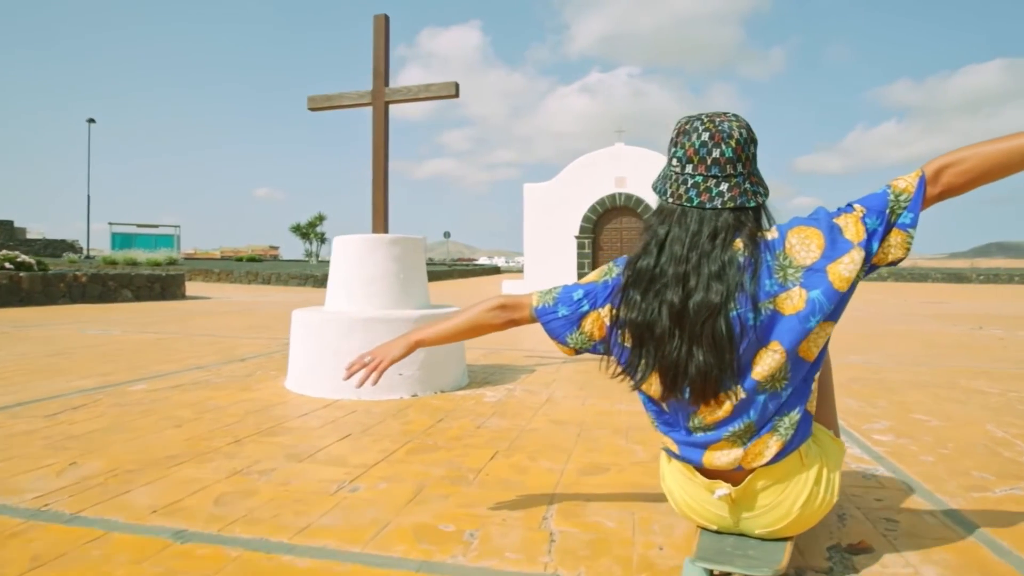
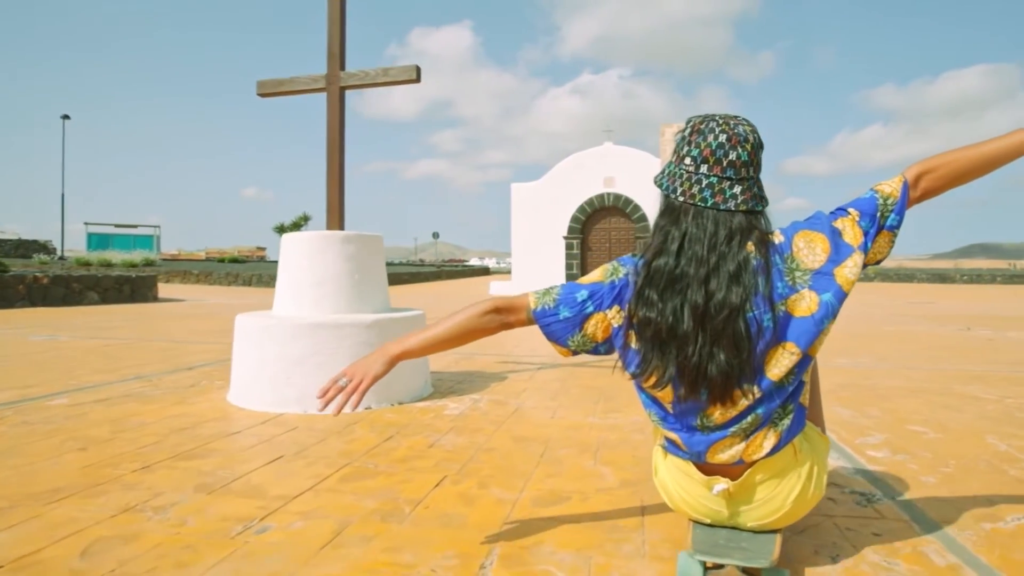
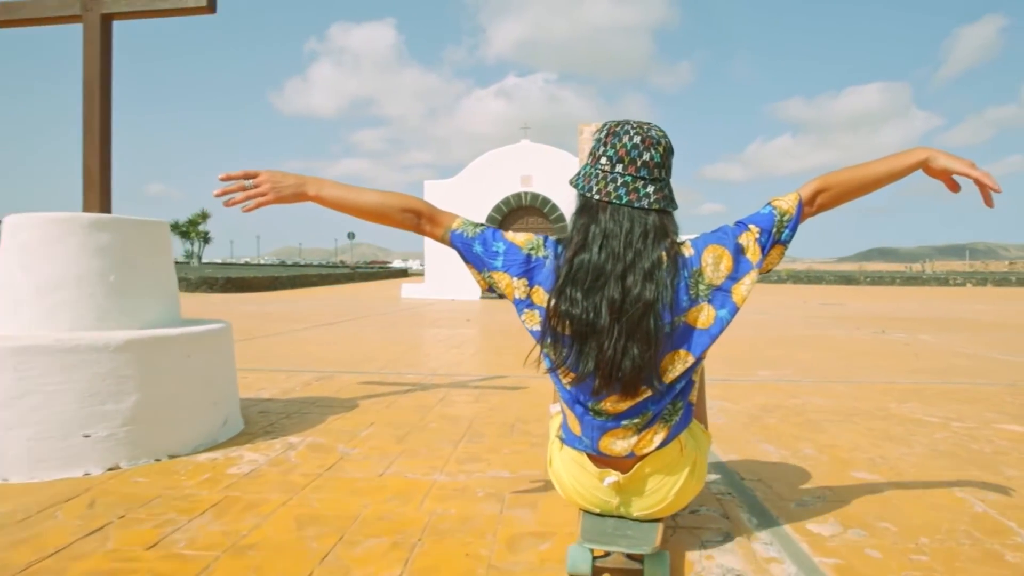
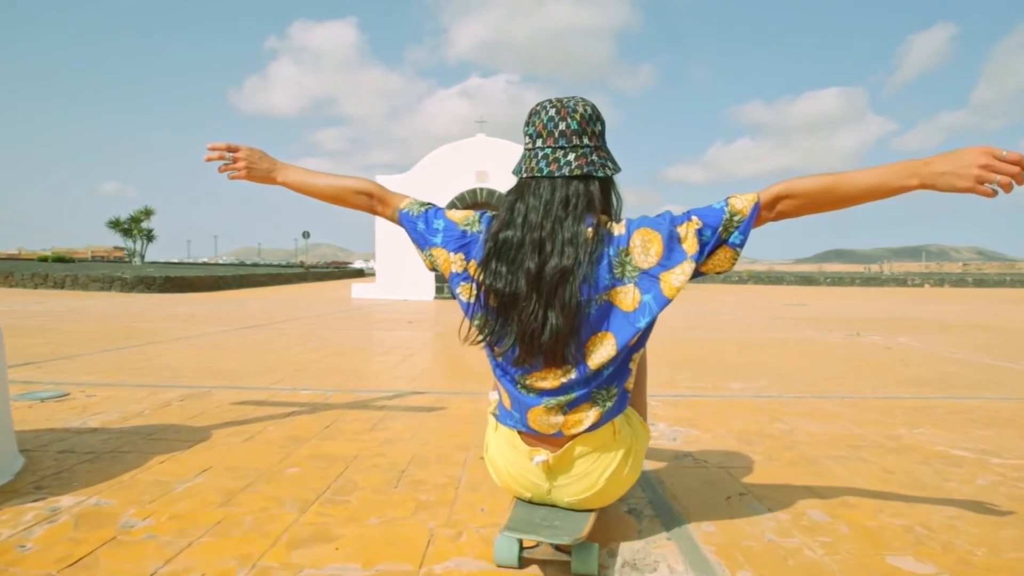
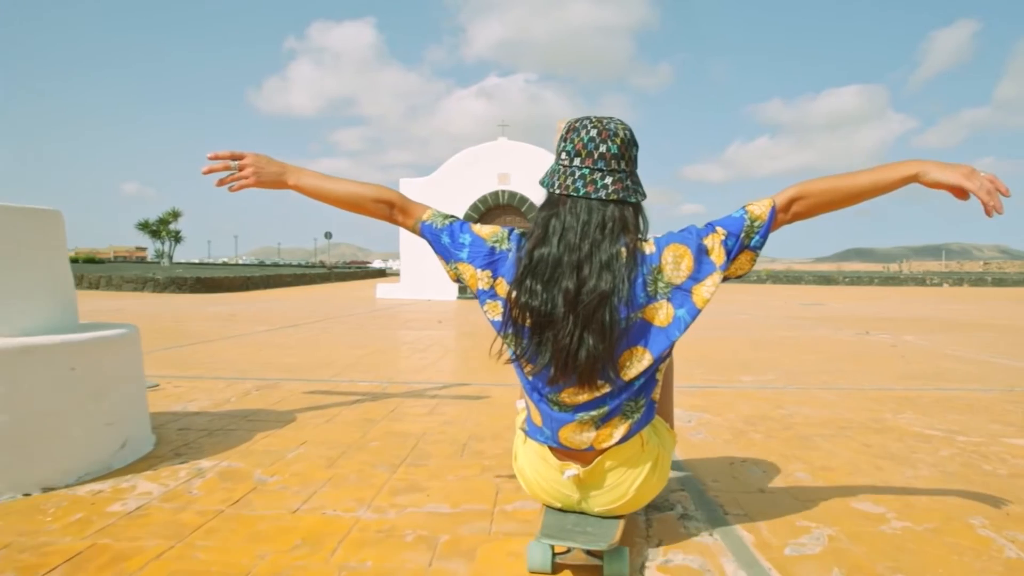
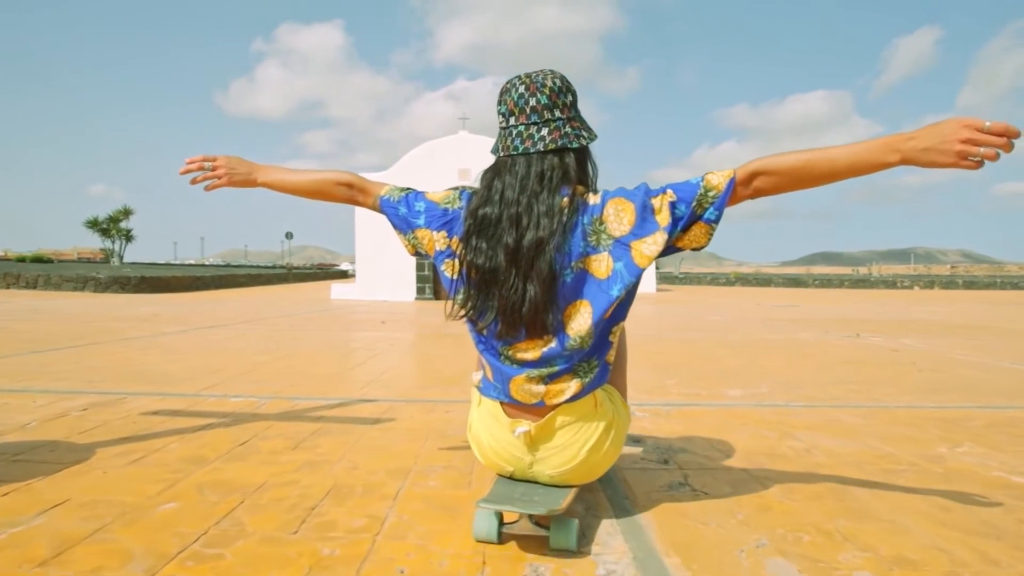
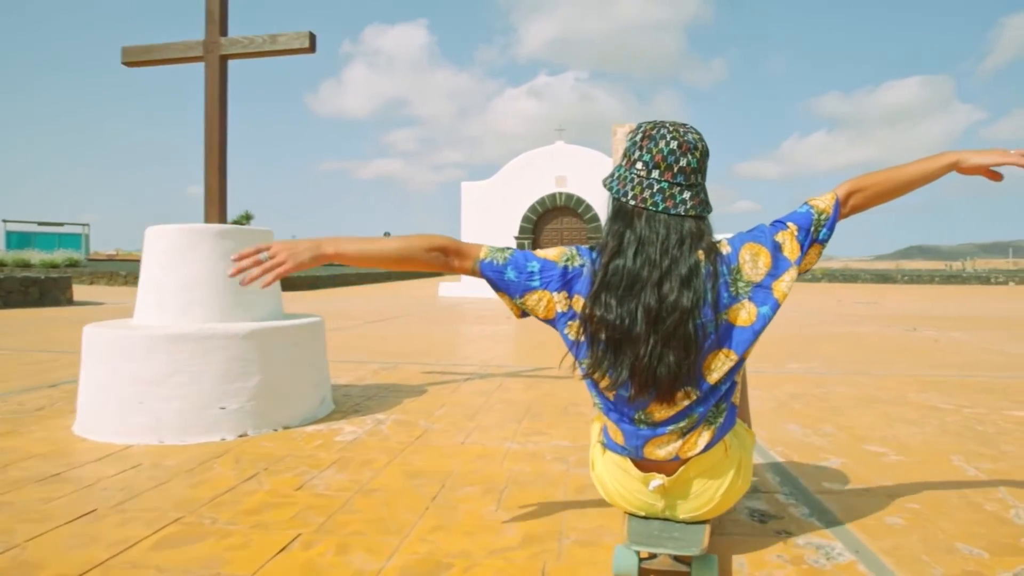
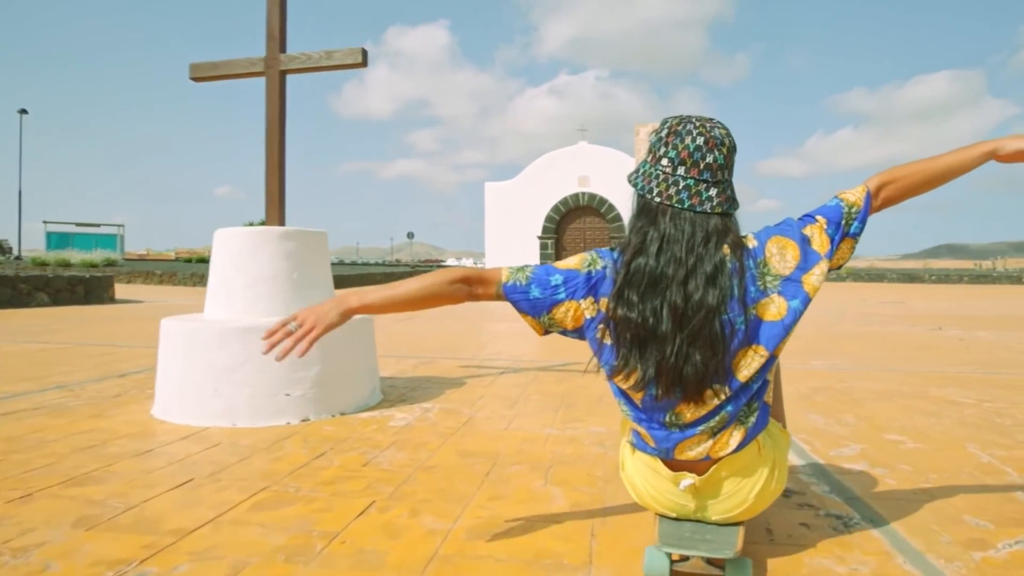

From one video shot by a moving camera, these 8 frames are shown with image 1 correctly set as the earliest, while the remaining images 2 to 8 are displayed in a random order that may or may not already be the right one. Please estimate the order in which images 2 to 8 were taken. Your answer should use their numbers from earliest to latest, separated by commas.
2, 8, 7, 3, 5, 4, 6
